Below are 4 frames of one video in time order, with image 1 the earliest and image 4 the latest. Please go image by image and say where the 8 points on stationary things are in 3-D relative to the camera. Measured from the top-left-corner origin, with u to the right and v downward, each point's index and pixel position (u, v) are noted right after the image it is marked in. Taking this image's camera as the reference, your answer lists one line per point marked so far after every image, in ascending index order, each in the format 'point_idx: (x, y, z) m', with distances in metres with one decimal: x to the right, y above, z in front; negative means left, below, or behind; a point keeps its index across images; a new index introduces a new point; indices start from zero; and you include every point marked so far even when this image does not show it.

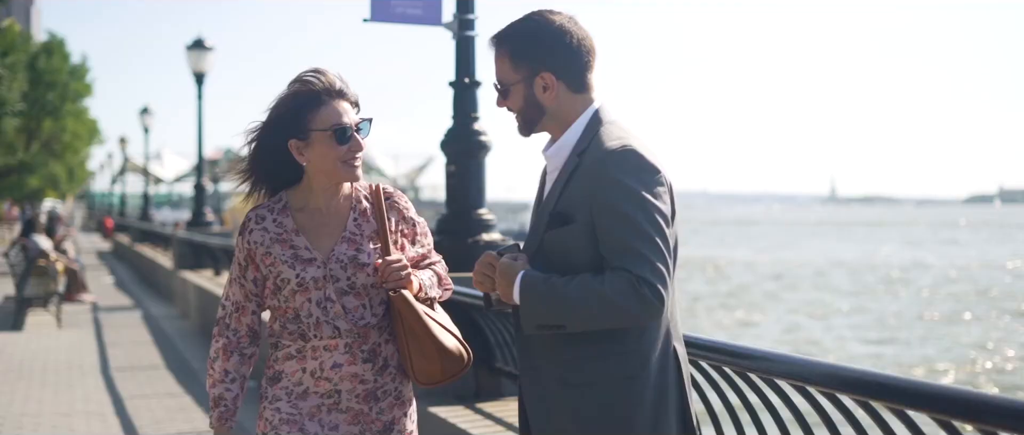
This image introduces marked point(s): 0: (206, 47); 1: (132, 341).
0: (-4.1, +2.3, +15.5) m
1: (-4.6, -1.5, +13.9) m
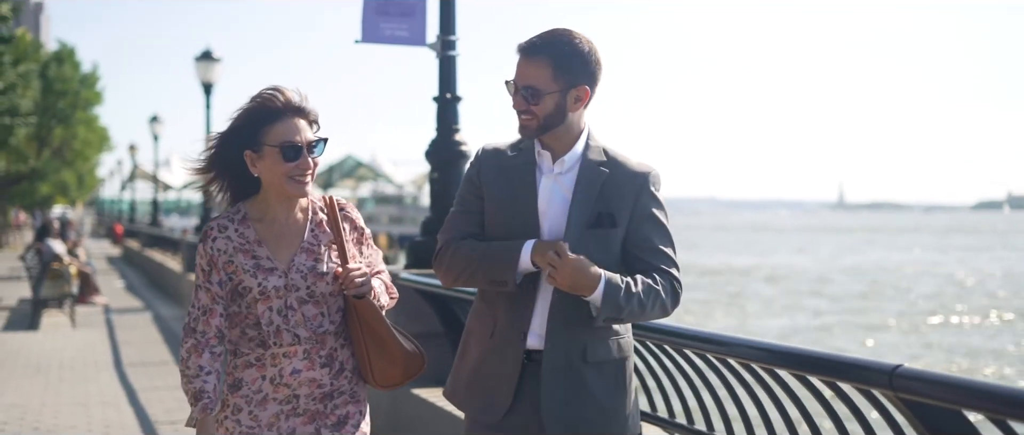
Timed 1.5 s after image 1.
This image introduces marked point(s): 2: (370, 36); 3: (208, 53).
0: (-4.2, +2.3, +16.3) m
1: (-4.7, -1.6, +14.7) m
2: (-0.9, +1.2, +7.3) m
3: (-4.5, +2.4, +17.0) m
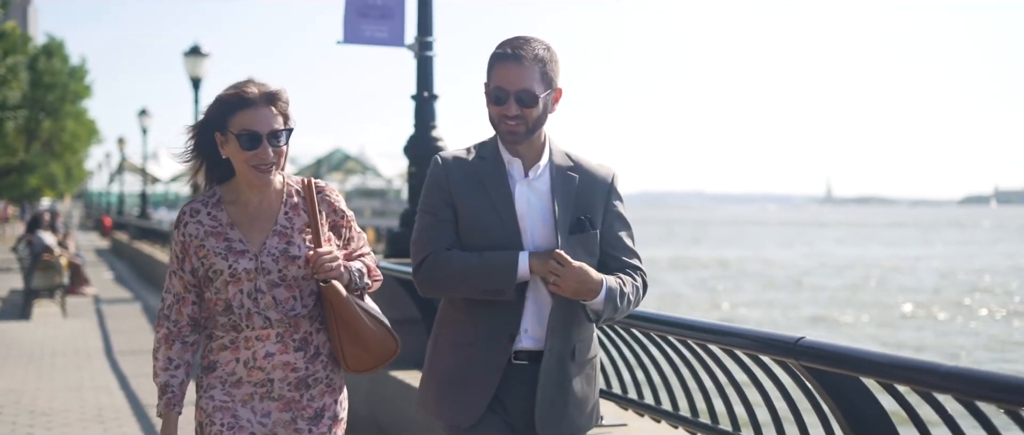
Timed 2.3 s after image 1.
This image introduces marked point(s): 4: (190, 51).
0: (-4.5, +2.4, +16.7) m
1: (-5.0, -1.5, +15.2) m
2: (-1.1, +1.2, +7.7) m
3: (-4.8, +2.6, +17.4) m
4: (-4.6, +2.4, +16.6) m
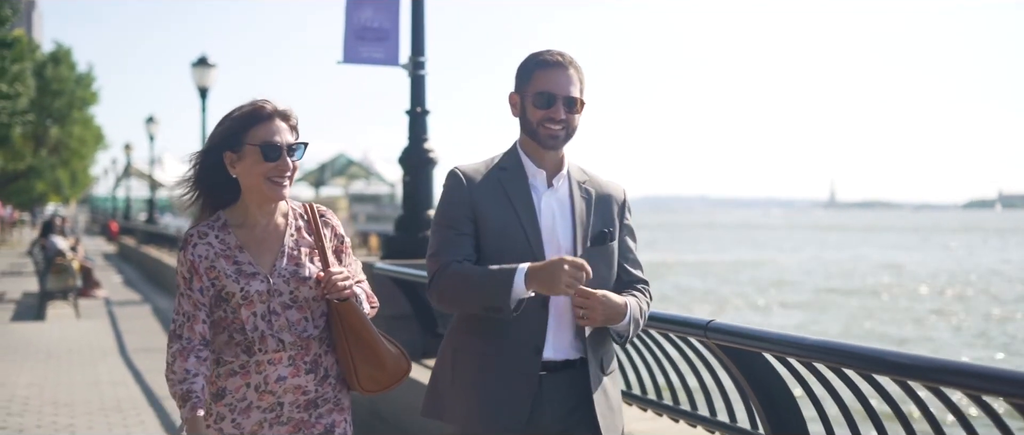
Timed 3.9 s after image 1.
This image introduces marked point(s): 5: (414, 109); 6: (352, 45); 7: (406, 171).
0: (-4.6, +2.3, +17.6) m
1: (-5.1, -1.5, +16.0) m
2: (-1.2, +1.2, +8.6) m
3: (-4.9, +2.5, +18.3) m
4: (-4.7, +2.3, +17.5) m
5: (-0.8, +0.8, +8.9) m
6: (-1.2, +1.3, +8.6) m
7: (-0.8, +0.4, +8.9) m
